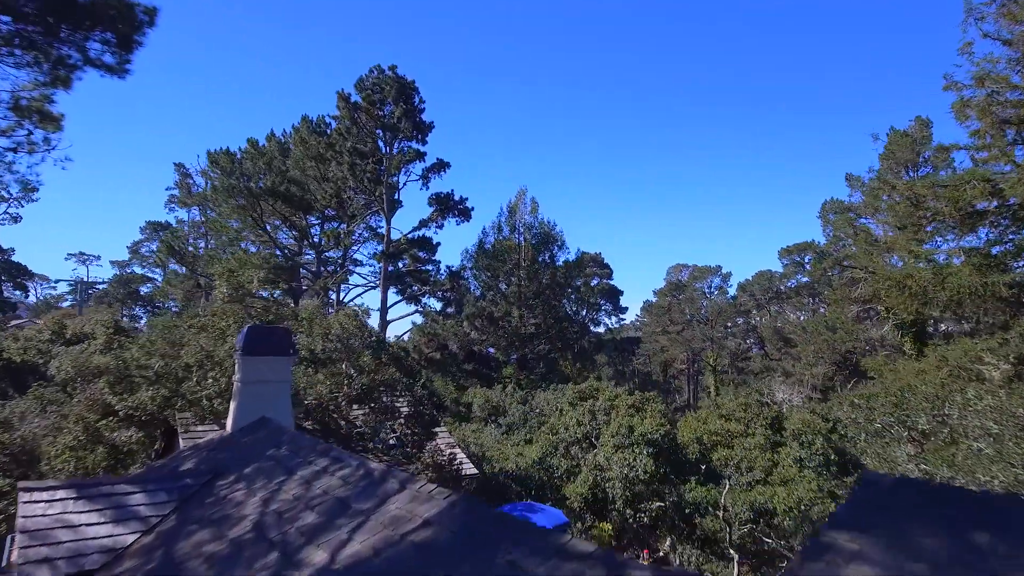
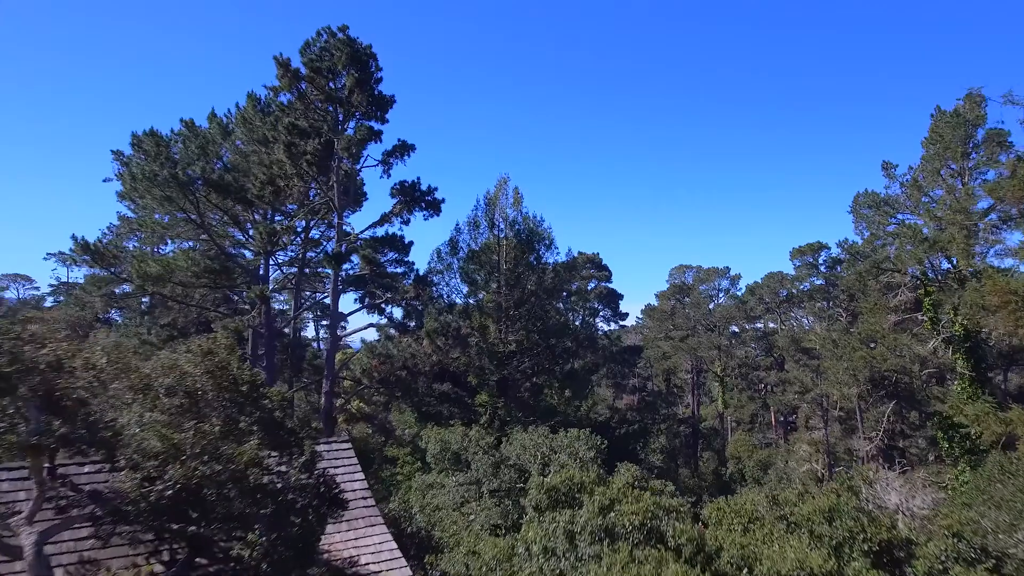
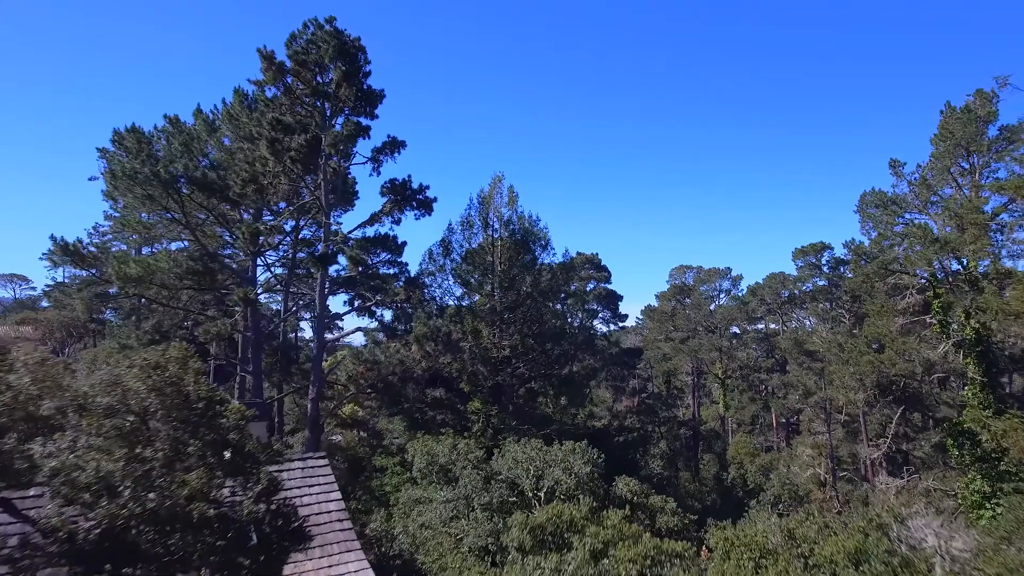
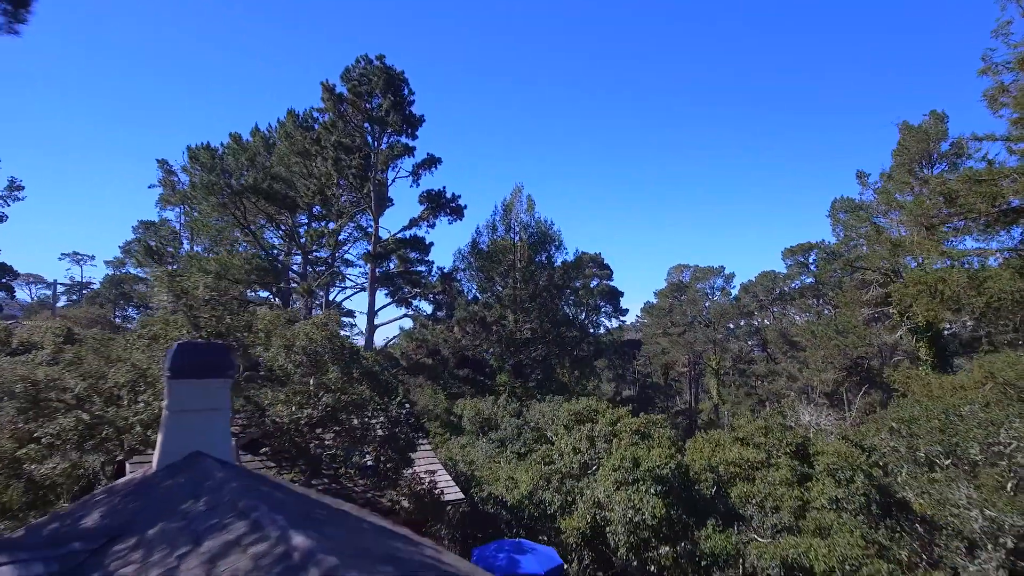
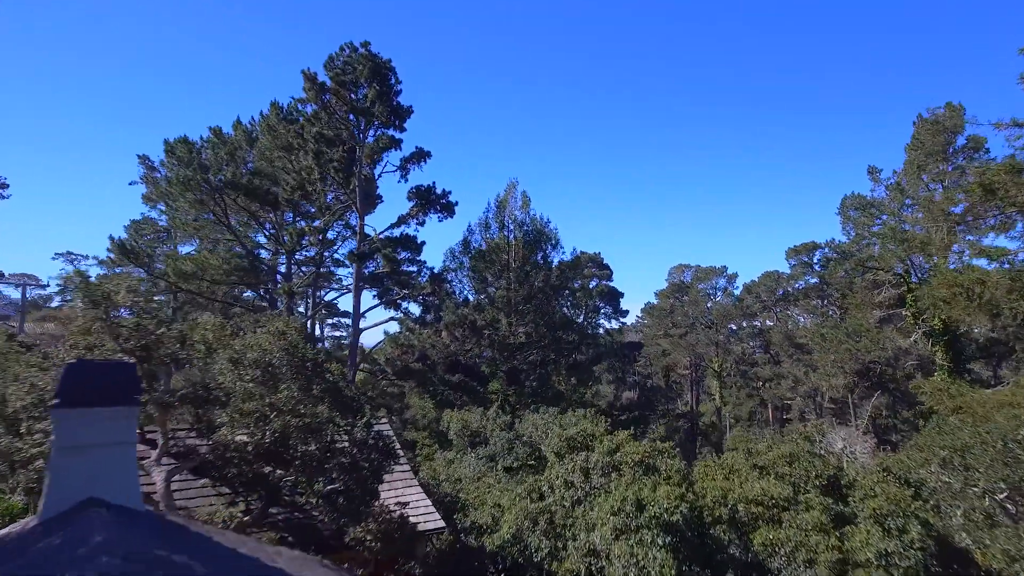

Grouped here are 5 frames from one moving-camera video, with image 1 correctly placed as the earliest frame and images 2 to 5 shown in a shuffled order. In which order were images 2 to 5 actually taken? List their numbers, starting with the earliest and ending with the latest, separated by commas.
4, 5, 2, 3
